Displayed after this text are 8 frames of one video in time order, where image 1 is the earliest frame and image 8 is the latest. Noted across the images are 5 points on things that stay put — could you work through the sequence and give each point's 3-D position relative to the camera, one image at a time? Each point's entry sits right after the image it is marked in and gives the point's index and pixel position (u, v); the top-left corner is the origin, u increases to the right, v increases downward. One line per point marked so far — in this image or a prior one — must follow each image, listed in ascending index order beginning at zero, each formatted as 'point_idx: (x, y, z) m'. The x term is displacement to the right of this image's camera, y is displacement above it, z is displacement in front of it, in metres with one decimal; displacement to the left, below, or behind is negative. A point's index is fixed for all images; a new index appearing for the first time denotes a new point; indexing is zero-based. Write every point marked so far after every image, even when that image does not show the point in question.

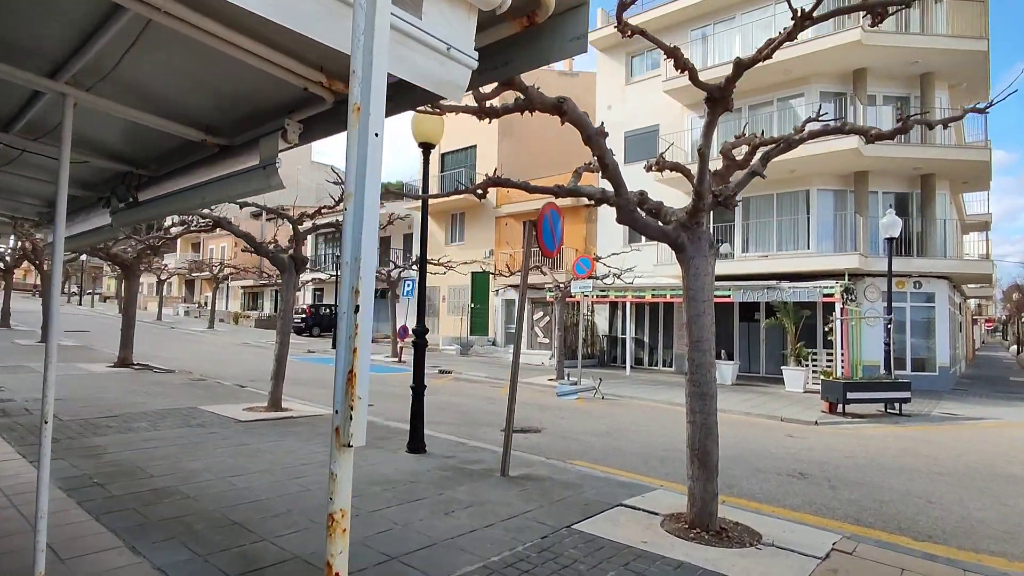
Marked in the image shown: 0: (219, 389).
0: (-6.7, -2.3, +13.2) m
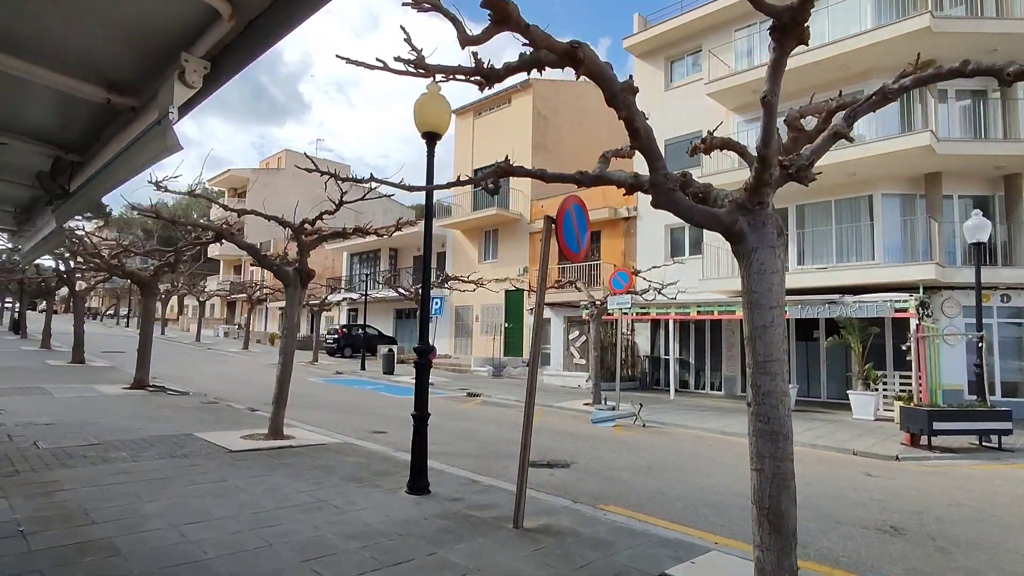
0: (-6.1, -2.7, +12.4) m
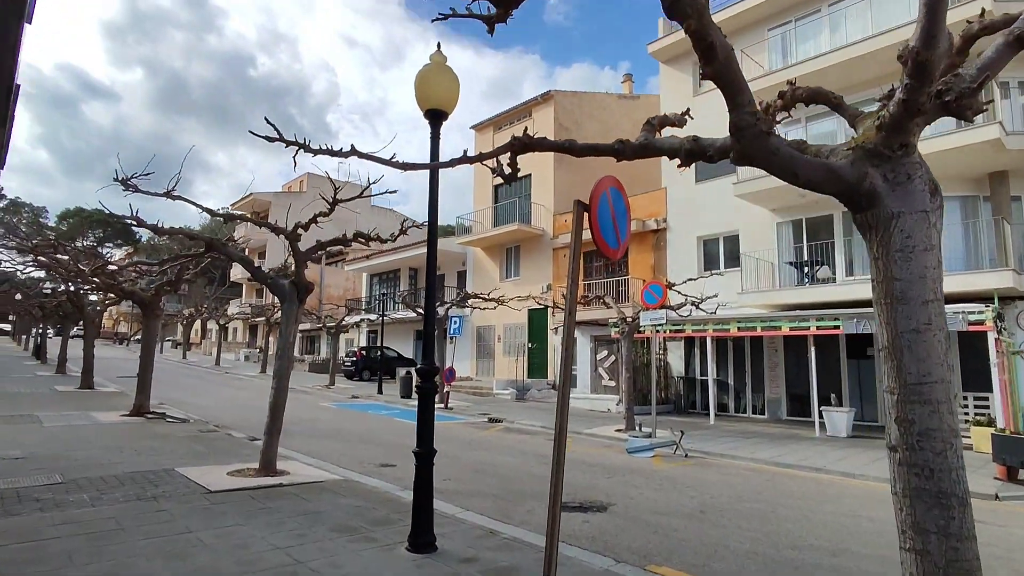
0: (-5.6, -3.0, +11.2) m
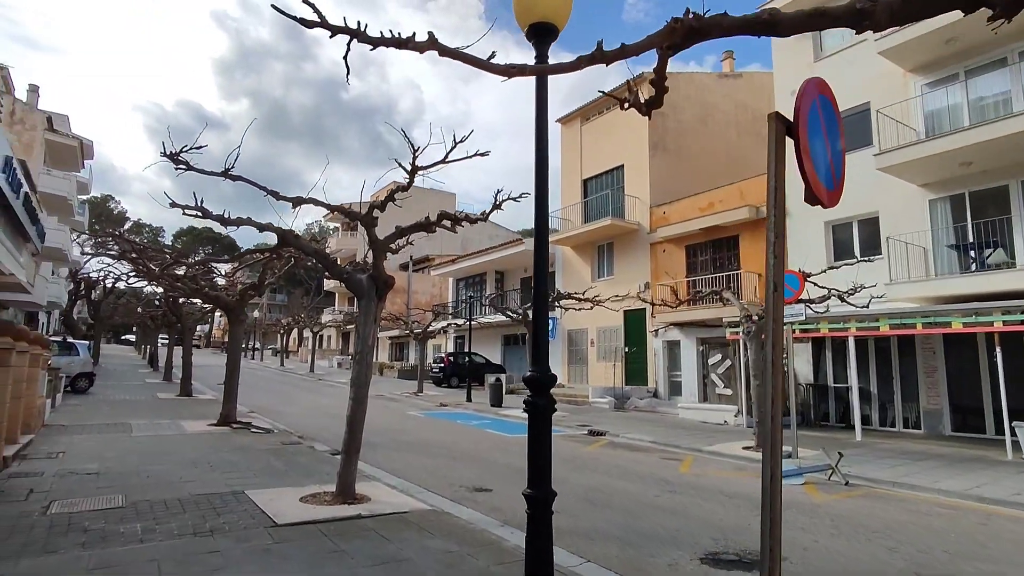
0: (-3.7, -3.0, +10.3) m
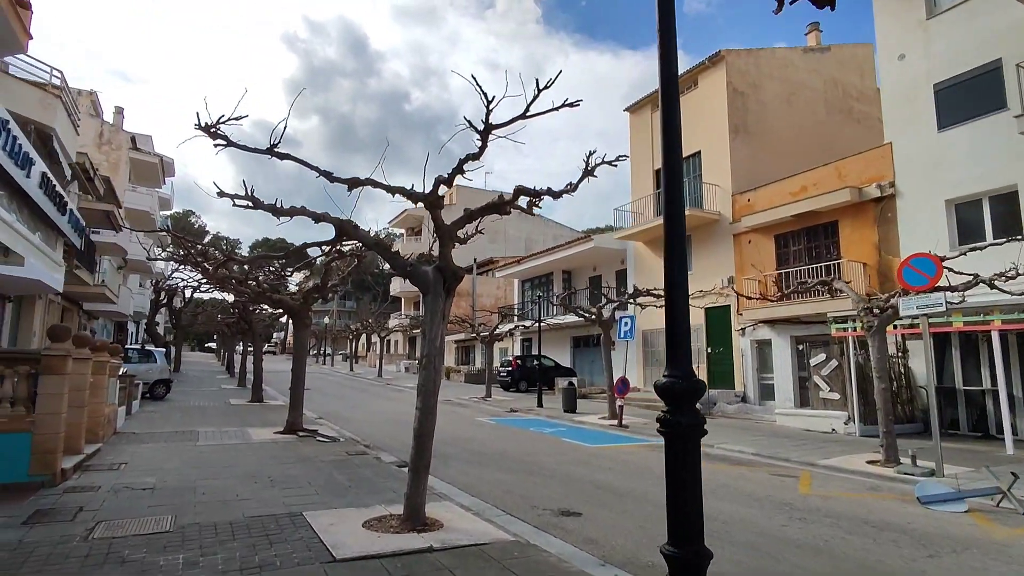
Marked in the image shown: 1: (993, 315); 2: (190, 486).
0: (-2.3, -3.0, +9.4) m
1: (+10.2, -0.5, +12.2) m
2: (-4.4, -2.7, +7.9) m
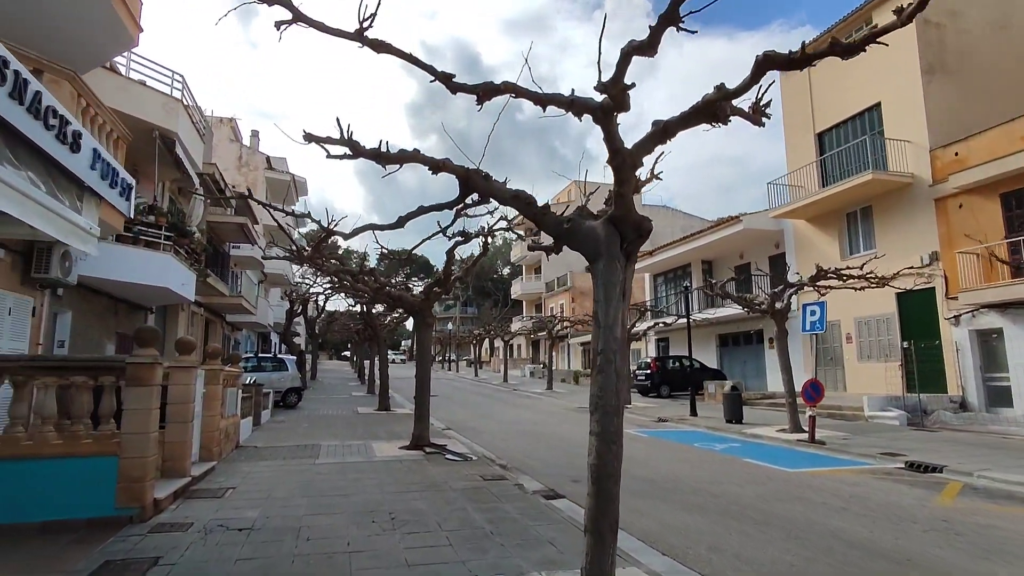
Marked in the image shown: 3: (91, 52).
0: (0.0, -2.8, +7.3) m
1: (+12.7, +0.2, +7.6) m
2: (-2.4, -2.6, +6.2) m
3: (-7.8, +4.4, +10.7) m
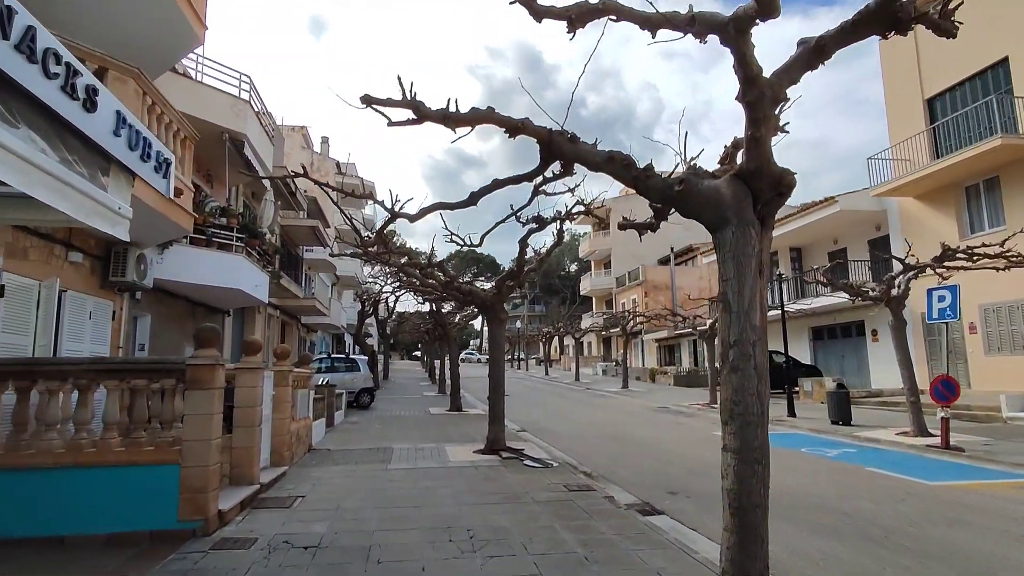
0: (+1.1, -2.6, +6.3) m
1: (+13.6, +0.7, +5.2) m
2: (-1.4, -2.5, +5.5) m
3: (-6.5, +4.3, +10.6) m
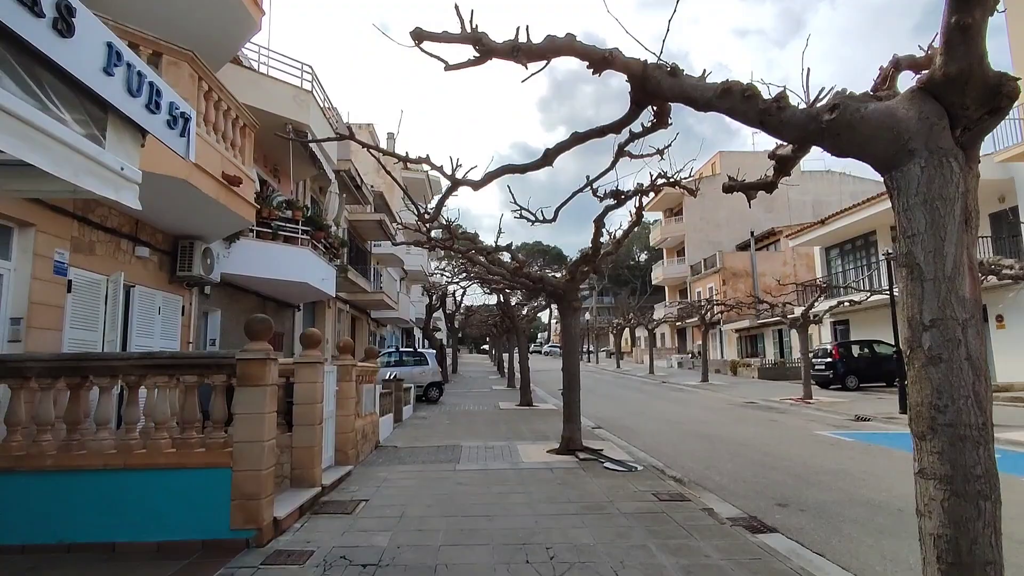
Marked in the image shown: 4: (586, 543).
0: (+1.9, -2.4, +5.3) m
1: (+14.1, +1.2, +2.7) m
2: (-0.7, -2.3, +4.8) m
3: (-5.3, +4.4, +10.4) m
4: (+0.7, -2.4, +5.4) m
